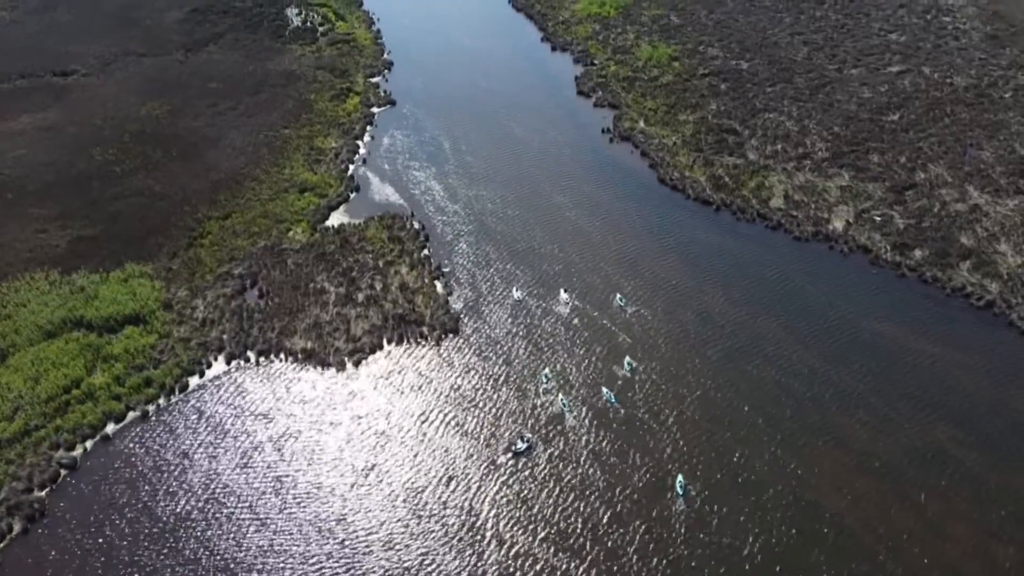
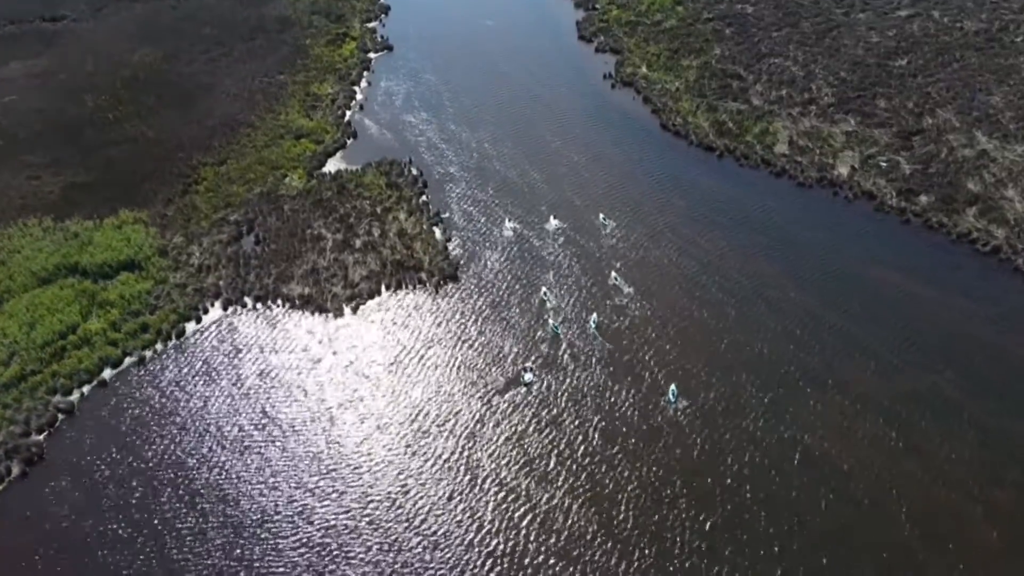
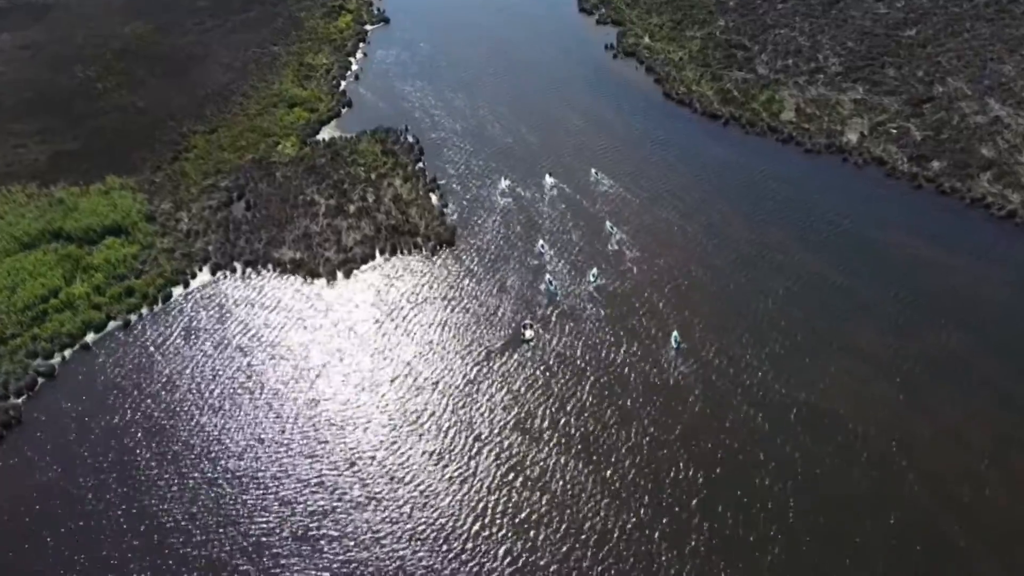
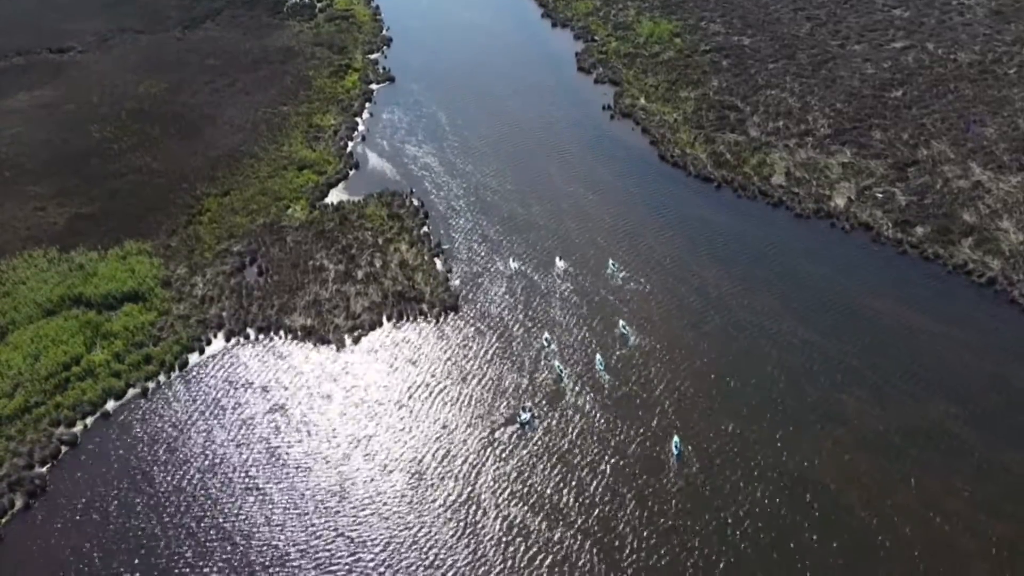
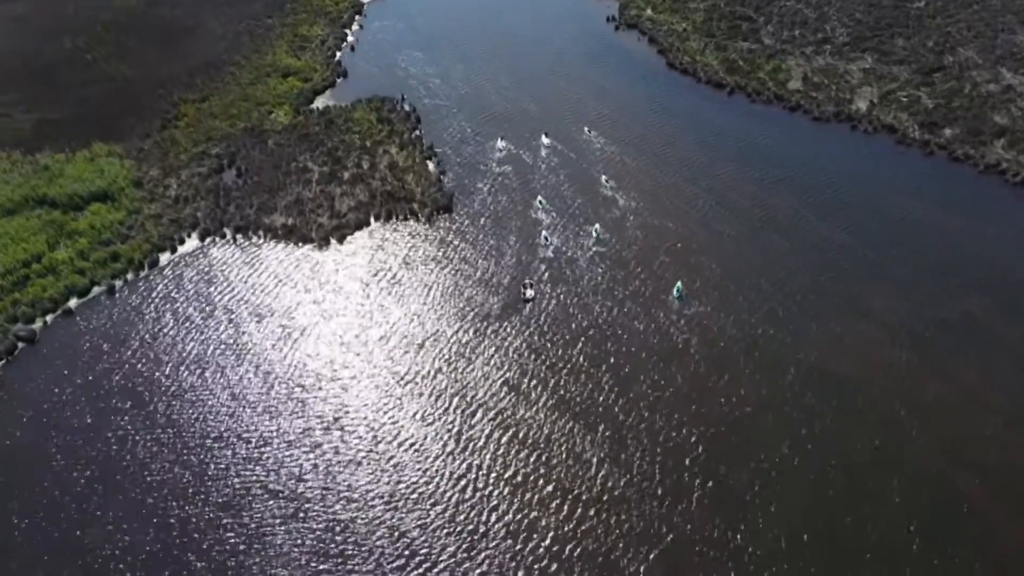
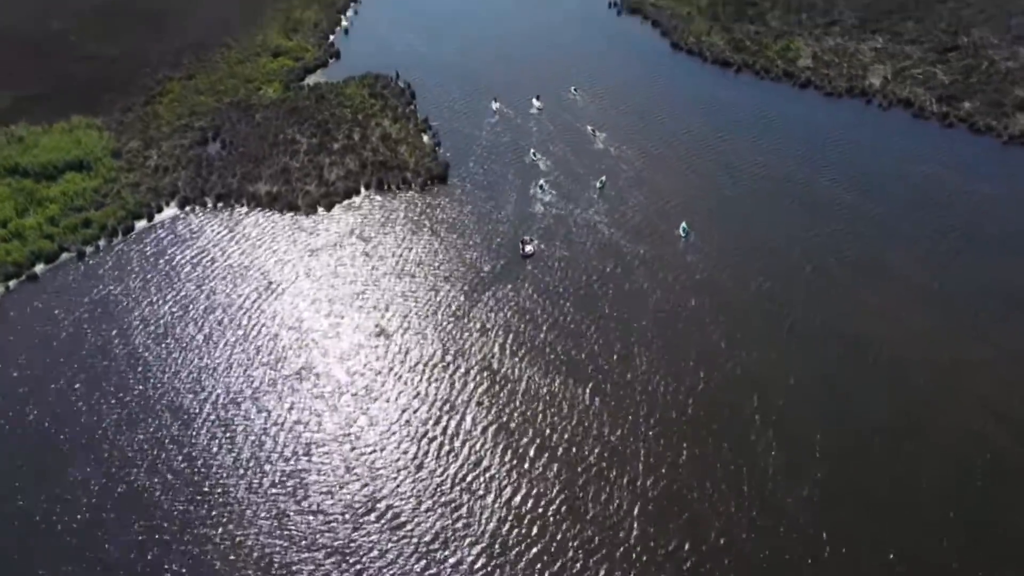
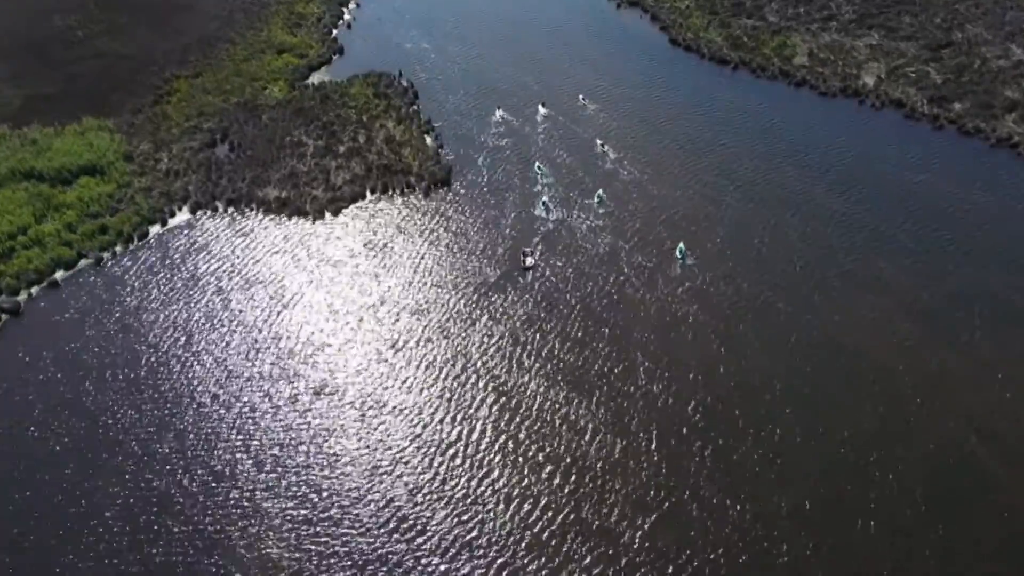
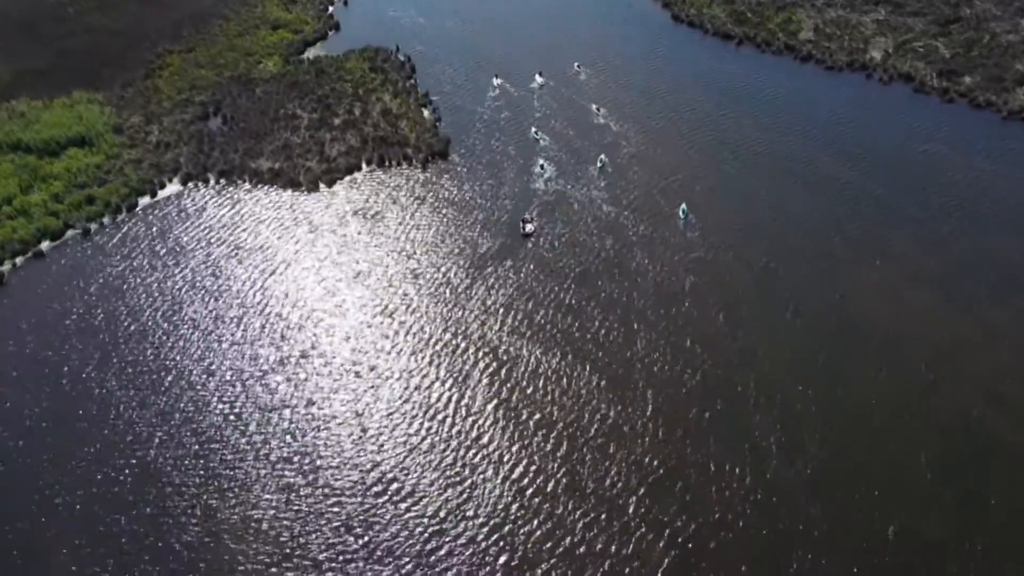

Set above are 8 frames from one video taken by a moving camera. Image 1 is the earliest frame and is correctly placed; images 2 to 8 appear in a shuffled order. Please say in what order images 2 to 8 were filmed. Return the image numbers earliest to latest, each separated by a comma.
4, 2, 3, 5, 7, 8, 6
